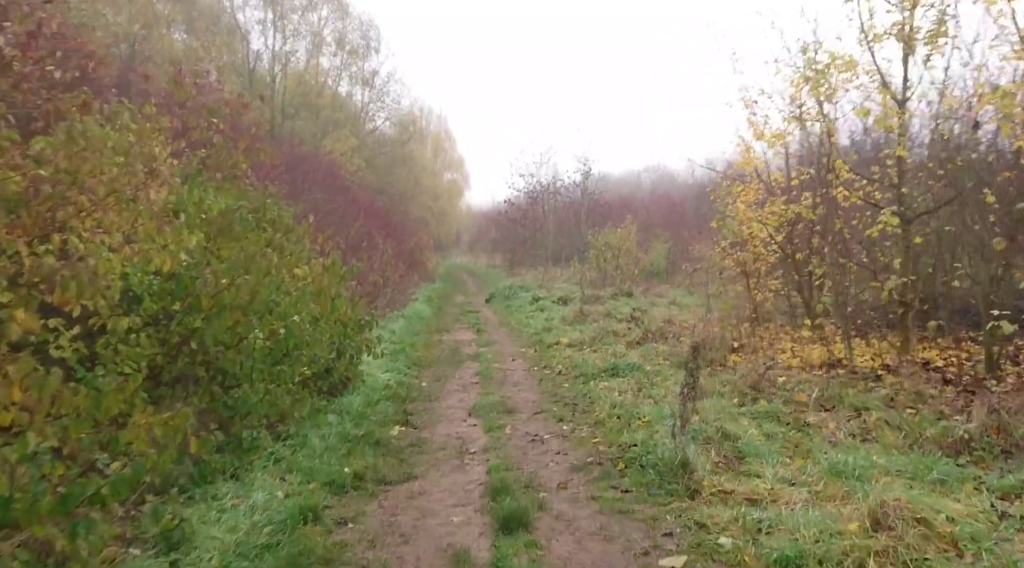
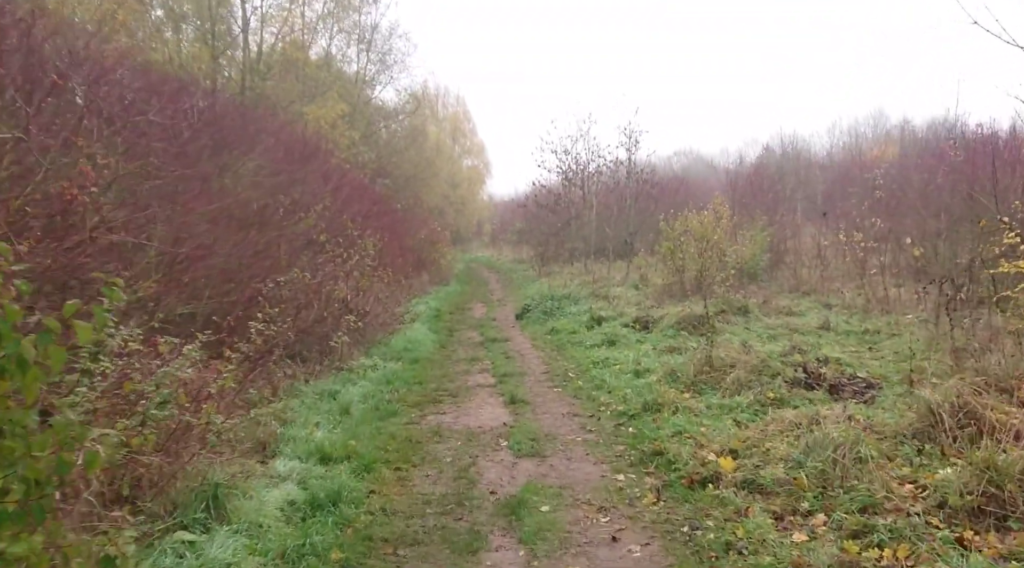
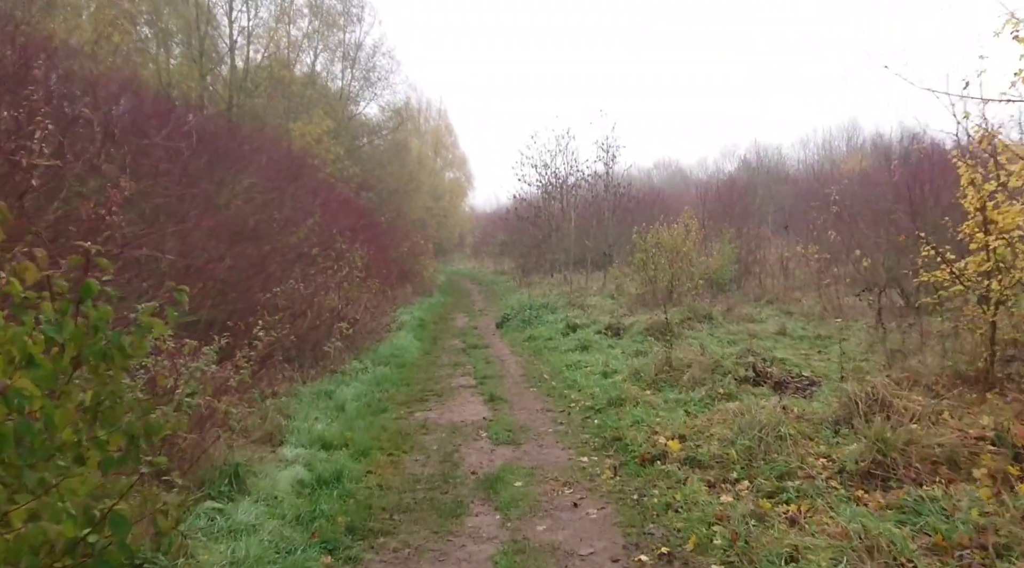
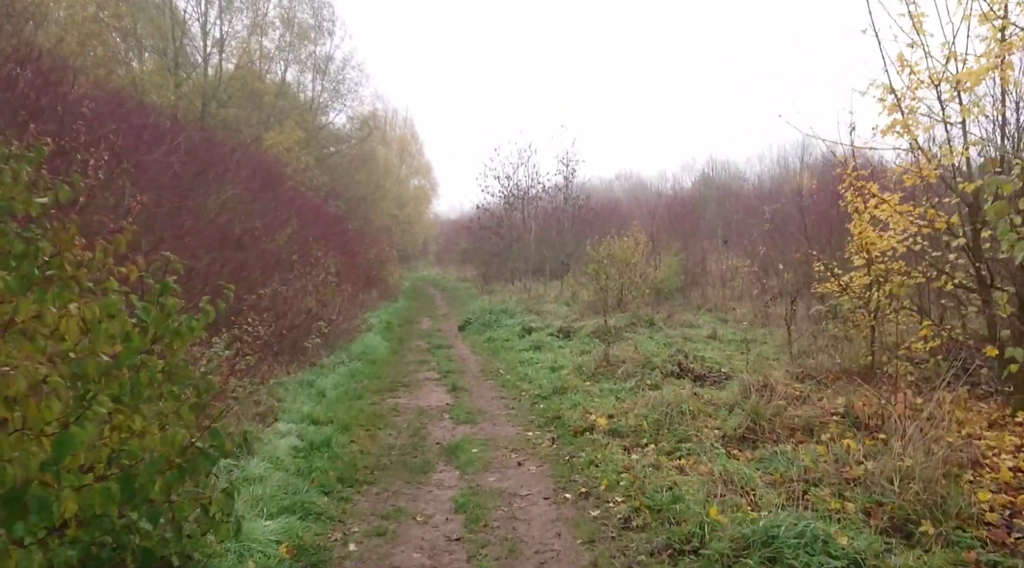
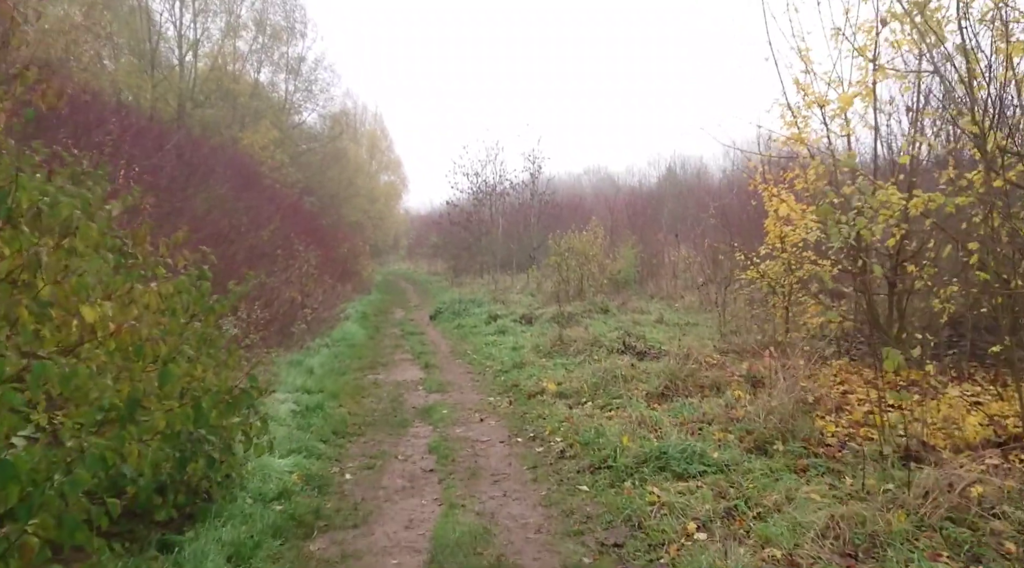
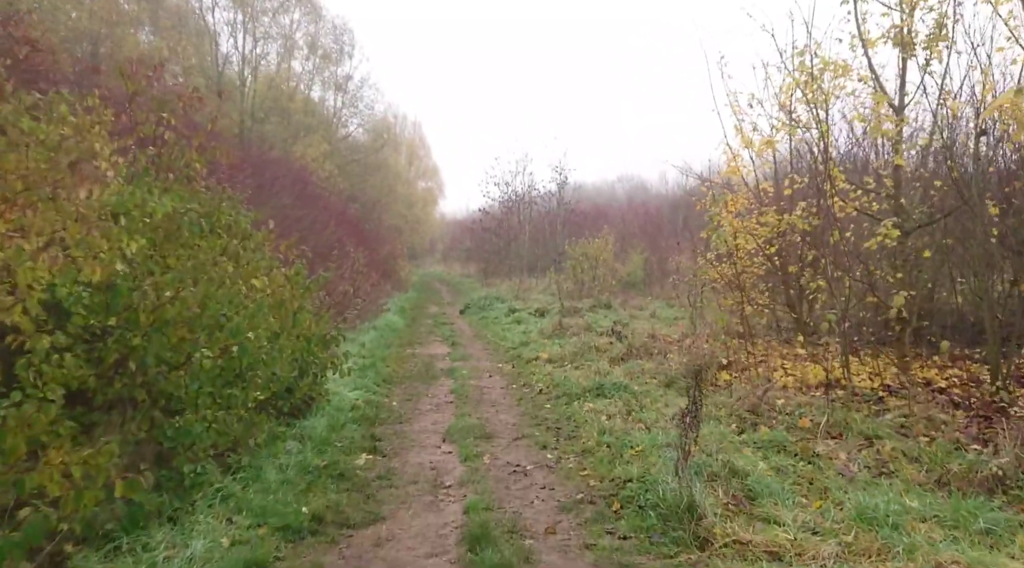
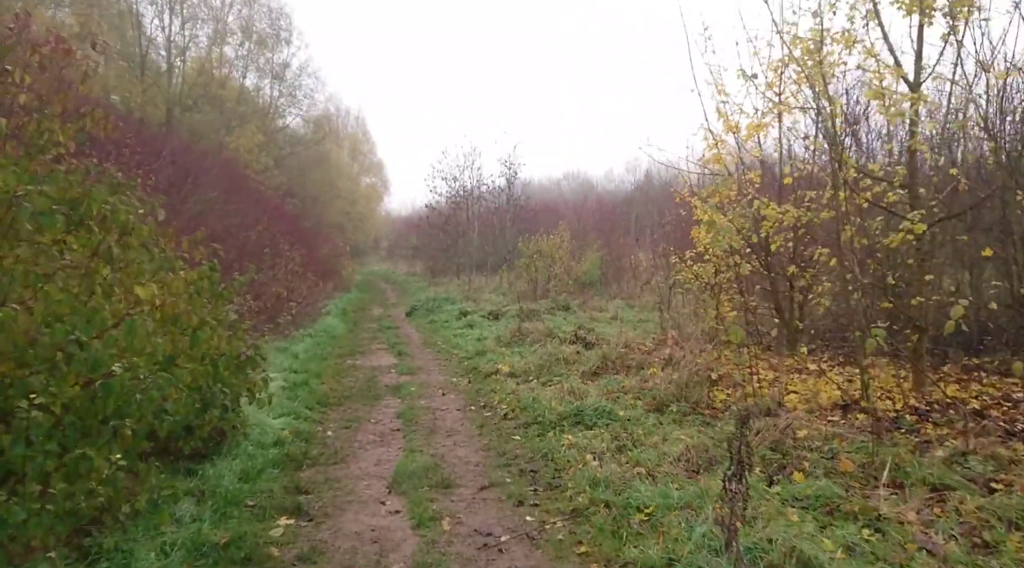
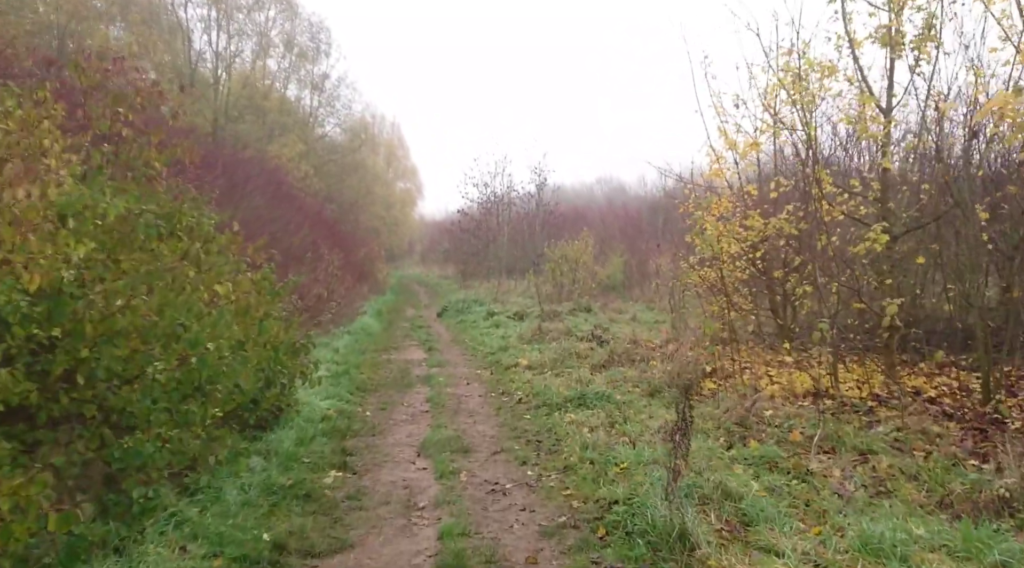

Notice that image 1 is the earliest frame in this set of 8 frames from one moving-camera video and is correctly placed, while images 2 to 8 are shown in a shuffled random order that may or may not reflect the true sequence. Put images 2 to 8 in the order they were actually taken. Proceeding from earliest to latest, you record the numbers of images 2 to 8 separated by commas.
6, 8, 7, 5, 4, 3, 2
